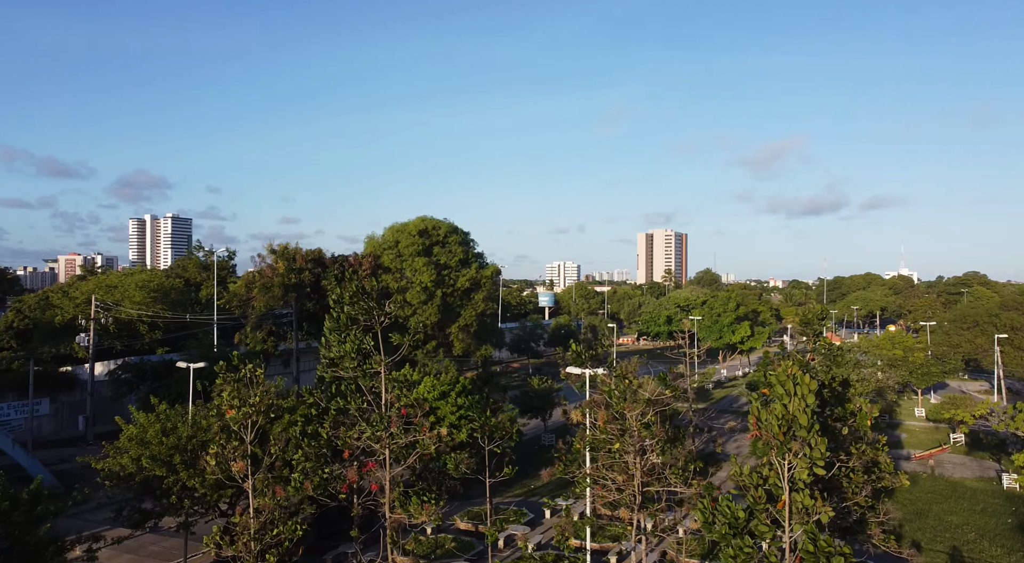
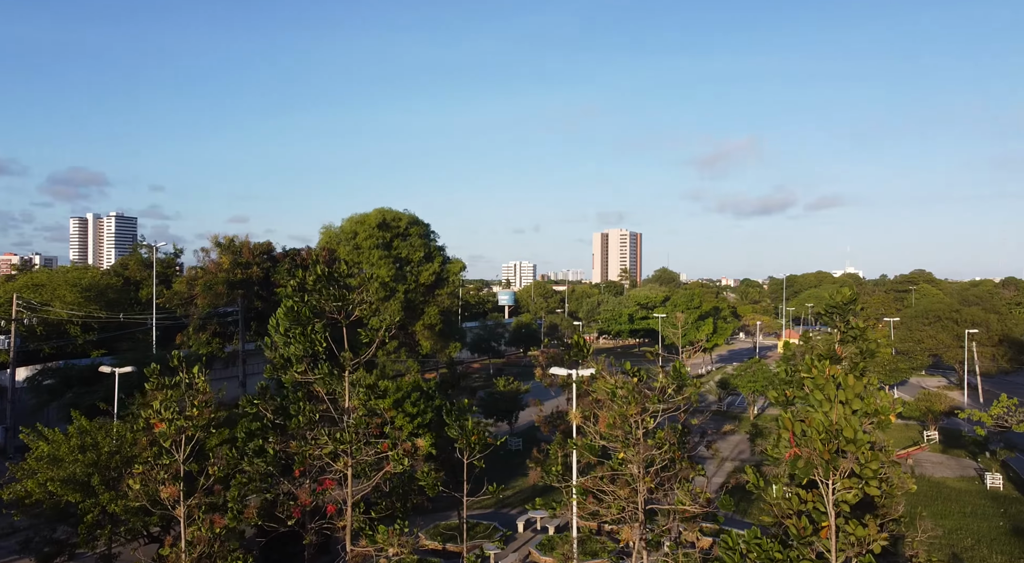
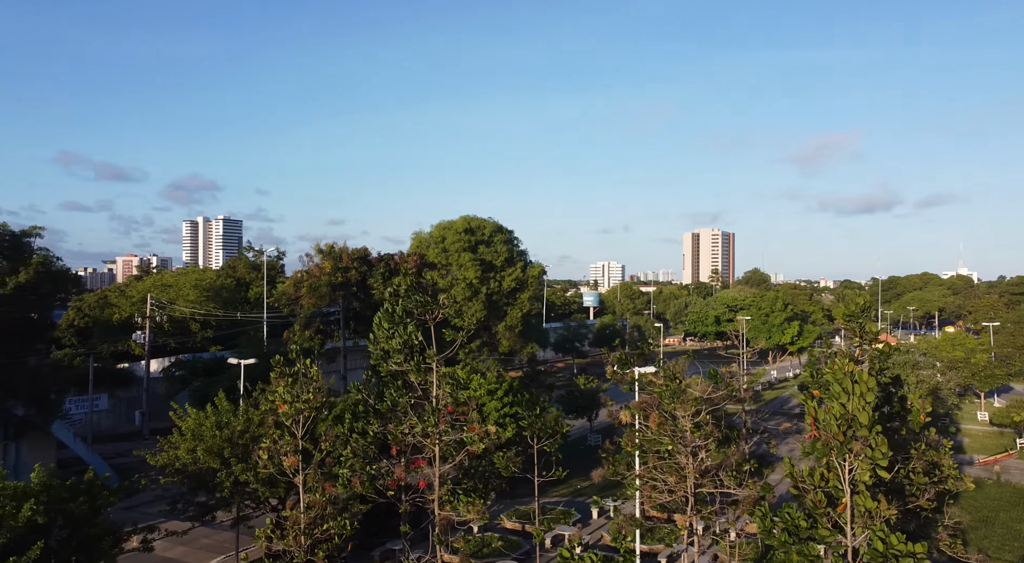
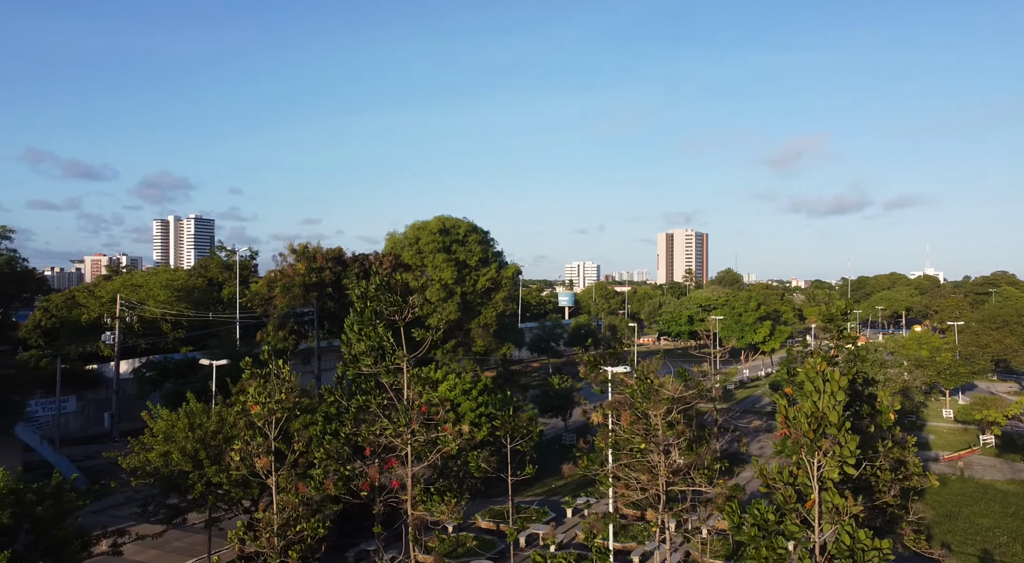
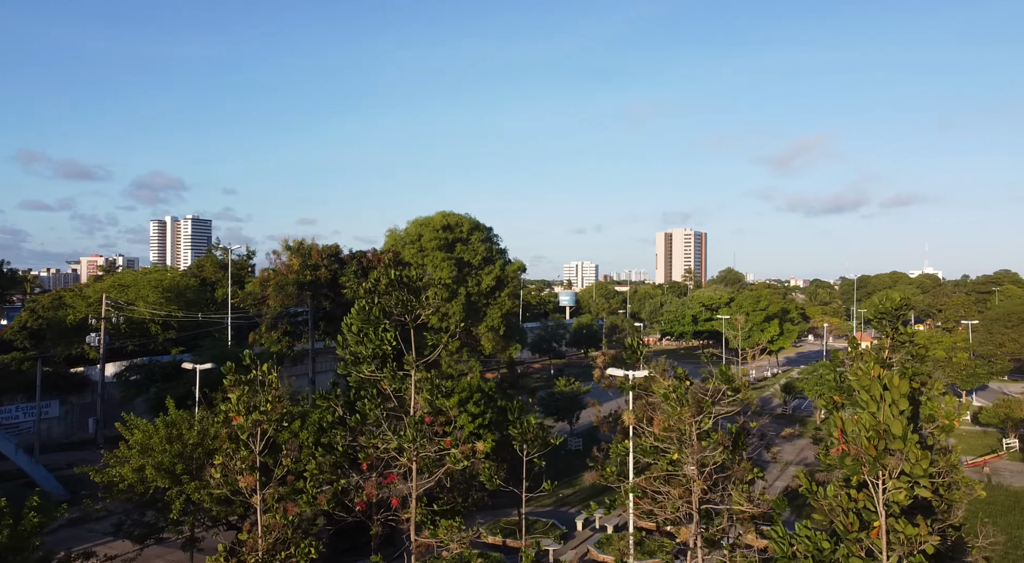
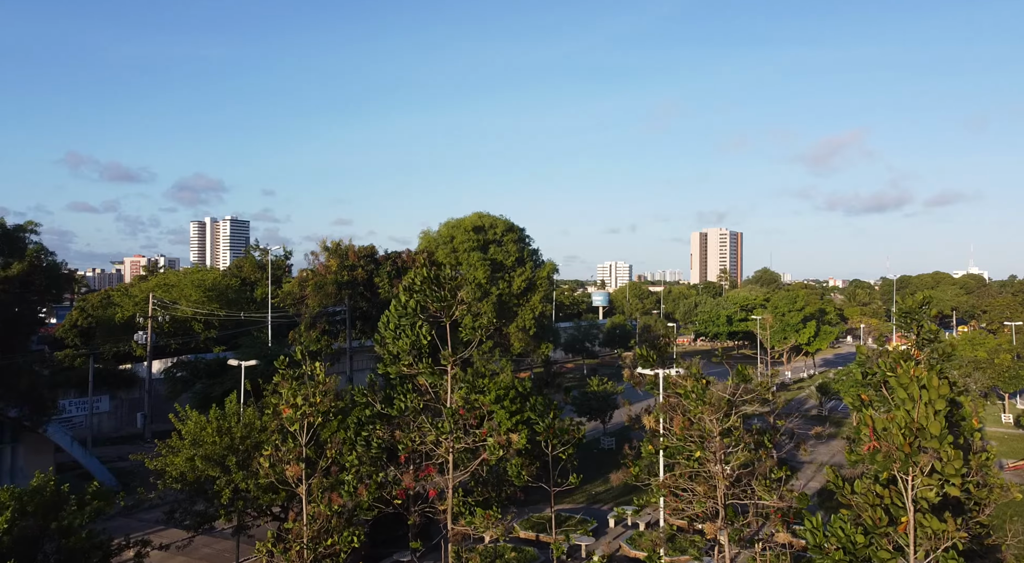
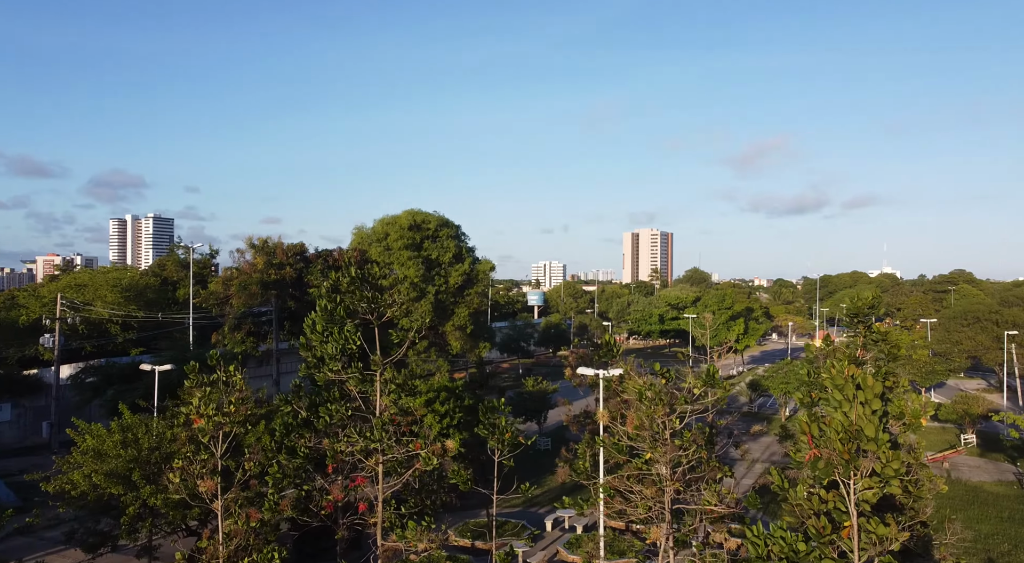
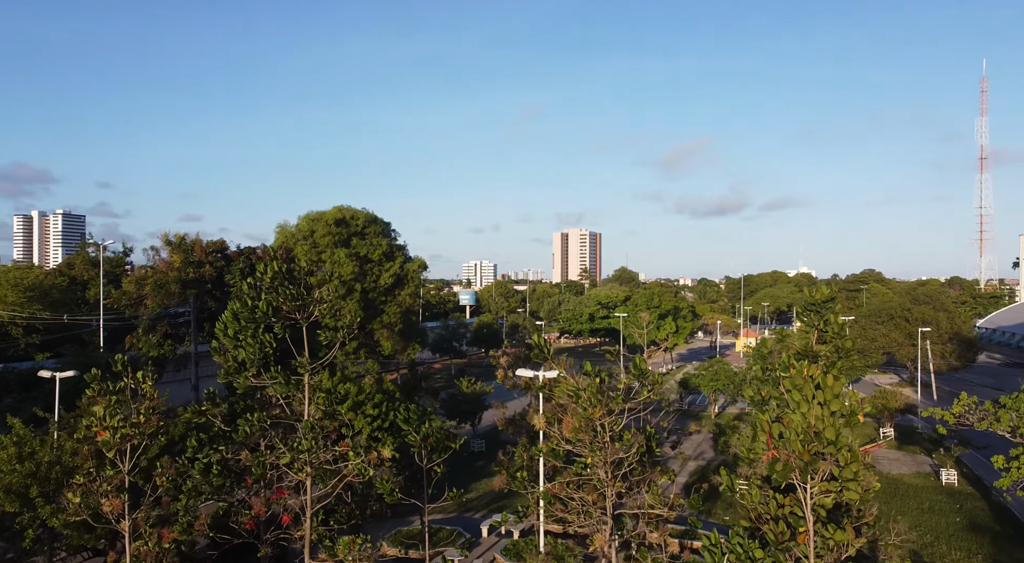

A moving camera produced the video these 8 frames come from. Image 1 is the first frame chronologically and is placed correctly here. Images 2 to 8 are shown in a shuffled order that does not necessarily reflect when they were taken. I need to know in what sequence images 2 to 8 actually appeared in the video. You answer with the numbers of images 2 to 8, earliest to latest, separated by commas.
4, 3, 6, 5, 7, 2, 8
